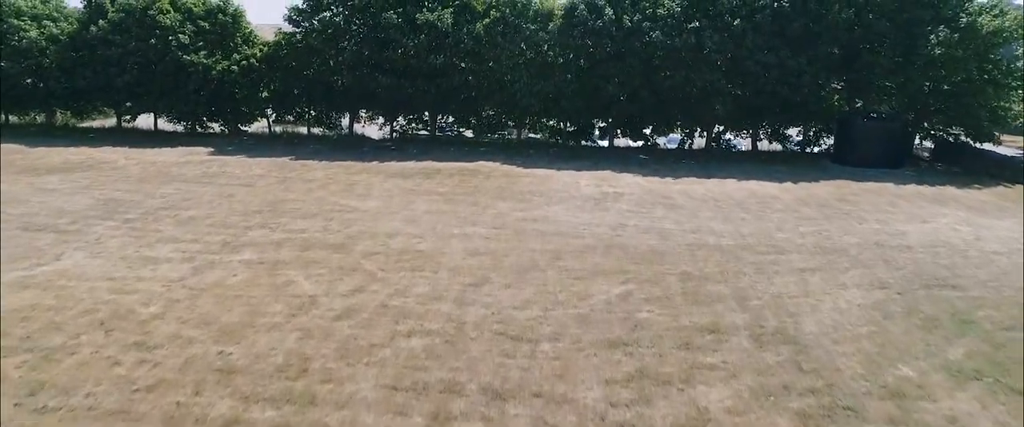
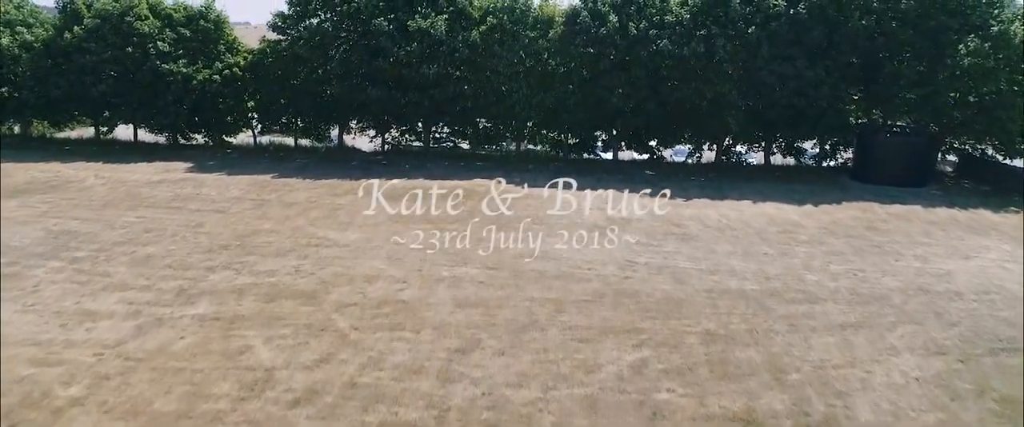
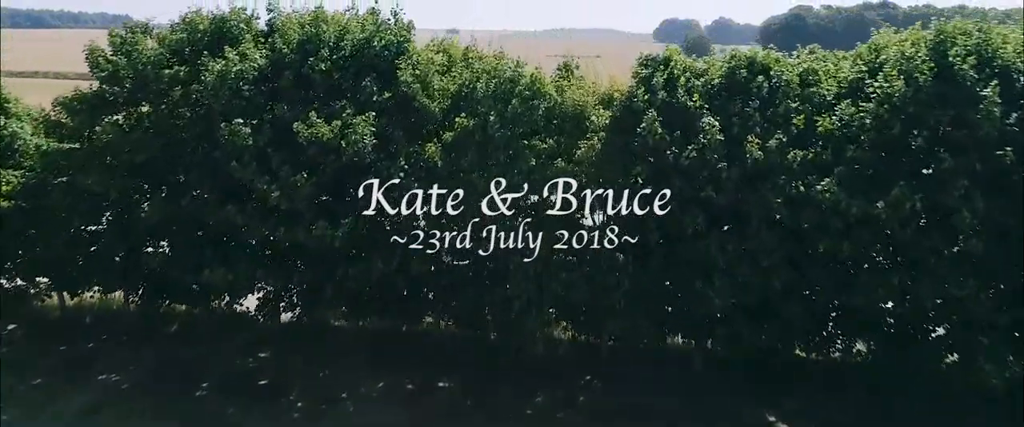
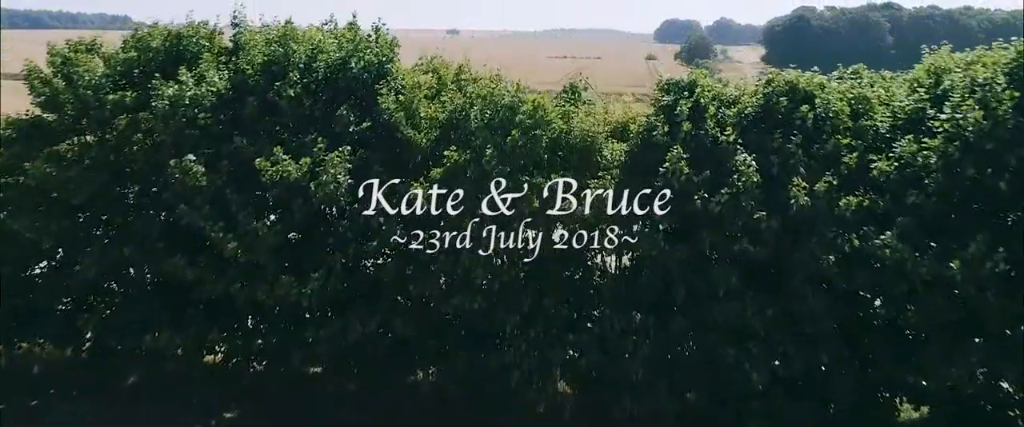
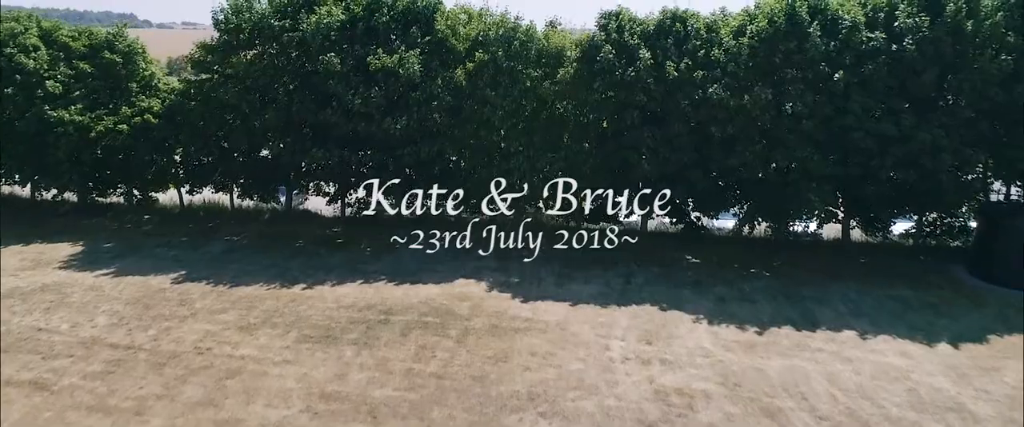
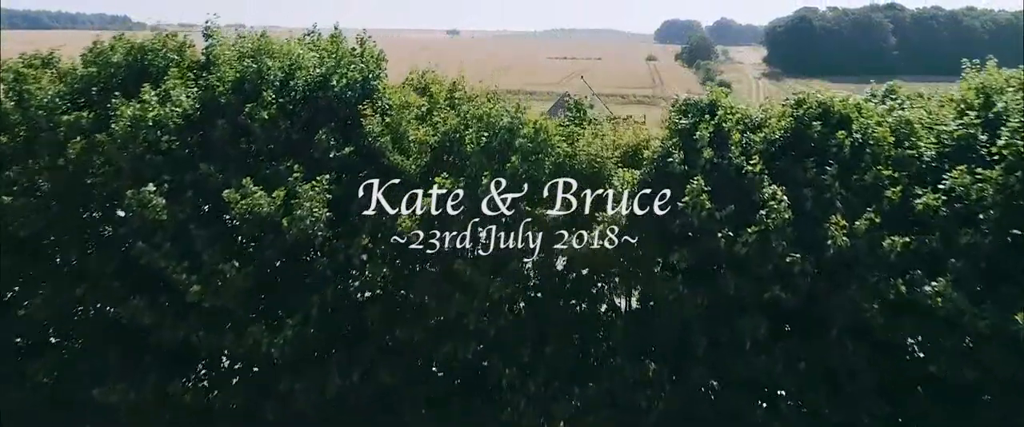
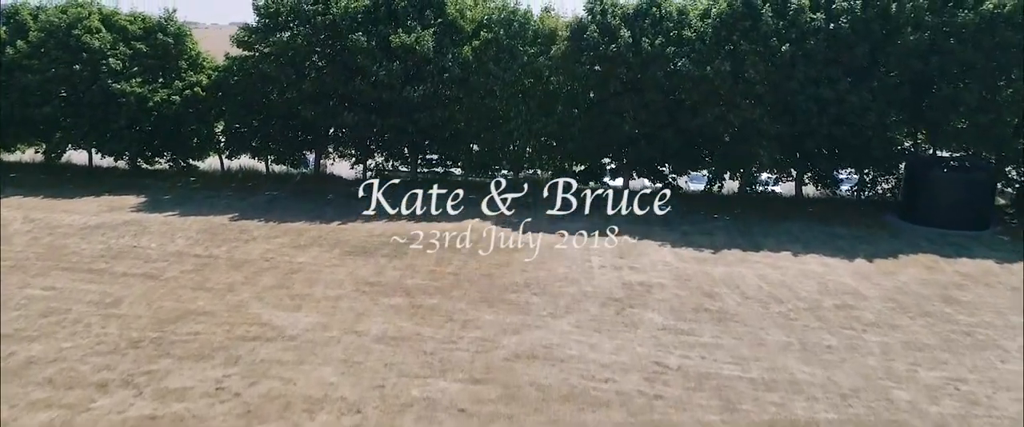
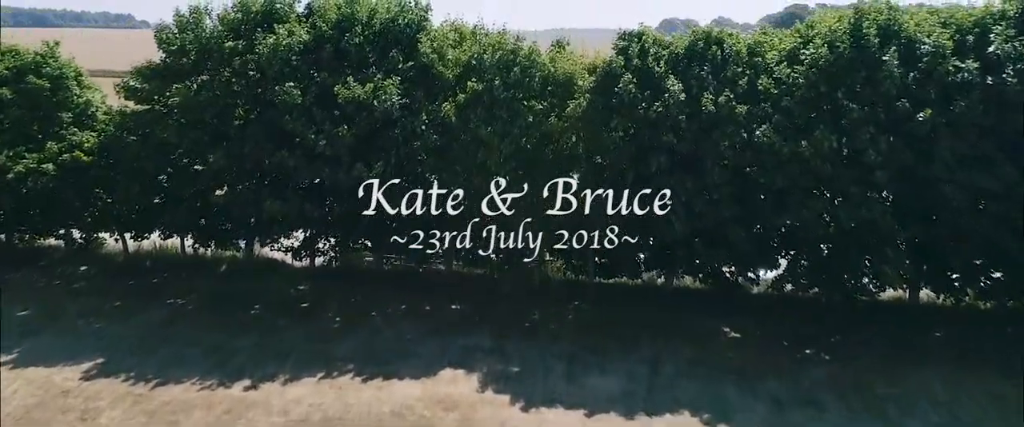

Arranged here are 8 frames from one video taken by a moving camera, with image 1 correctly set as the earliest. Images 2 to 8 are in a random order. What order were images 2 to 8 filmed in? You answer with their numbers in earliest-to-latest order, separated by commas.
2, 7, 5, 8, 3, 4, 6
